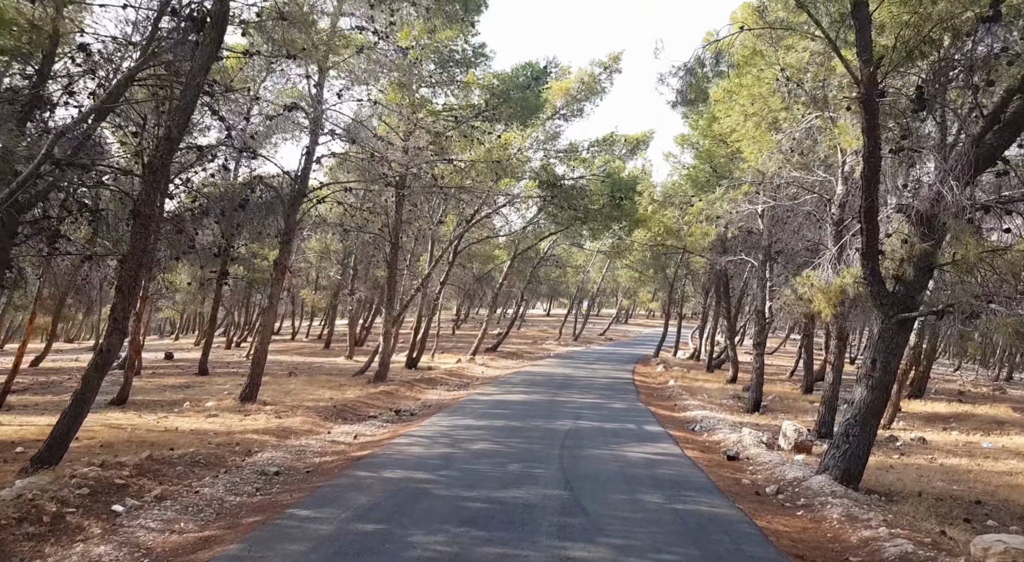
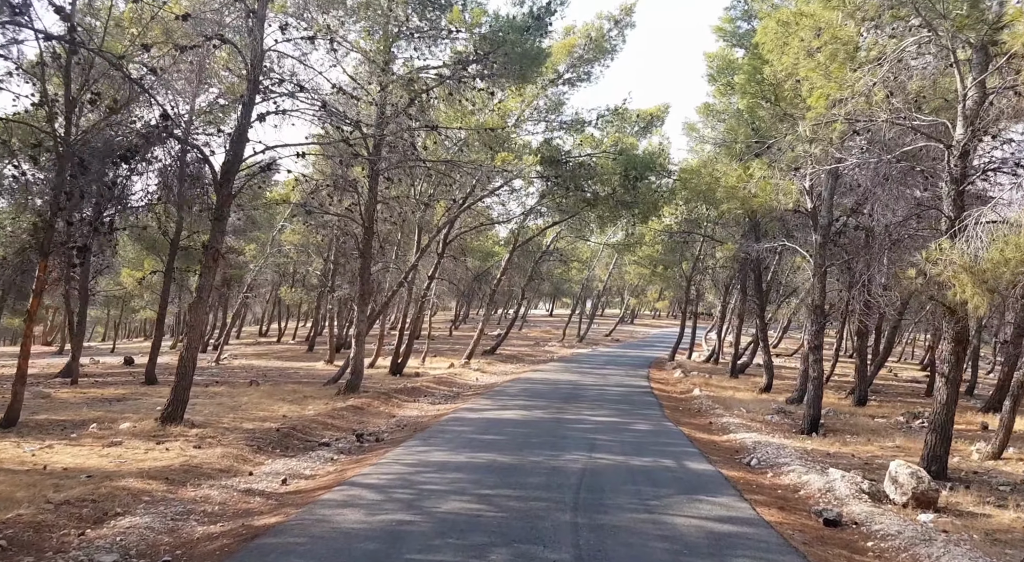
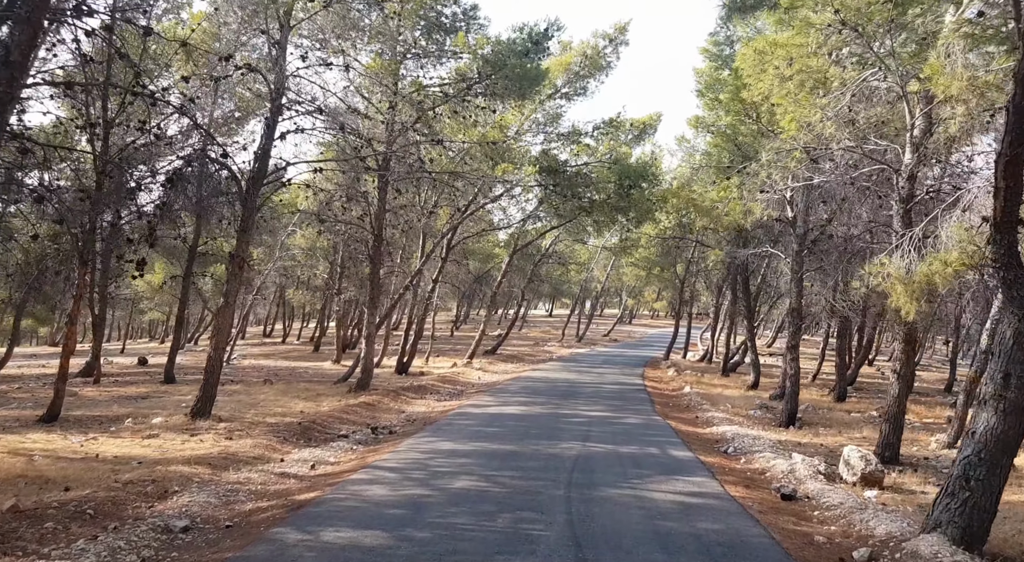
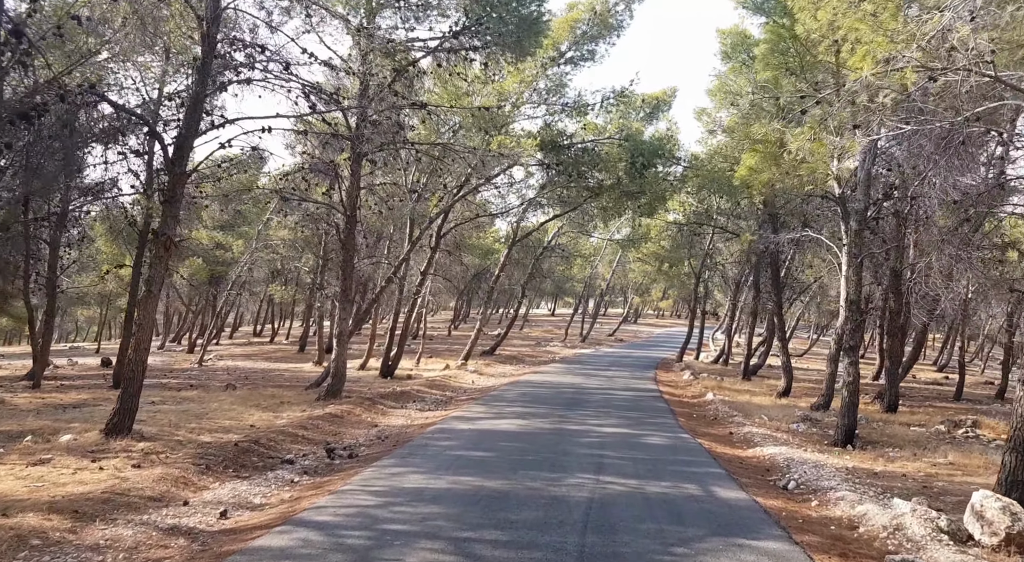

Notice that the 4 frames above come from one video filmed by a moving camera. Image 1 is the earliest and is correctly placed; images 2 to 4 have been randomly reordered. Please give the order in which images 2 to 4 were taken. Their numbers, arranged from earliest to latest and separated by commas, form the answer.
3, 2, 4
